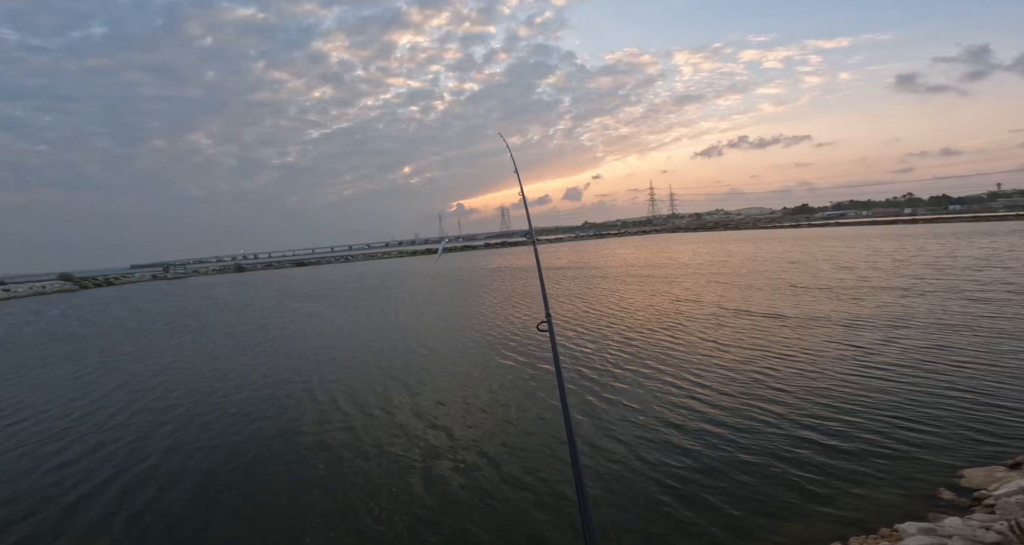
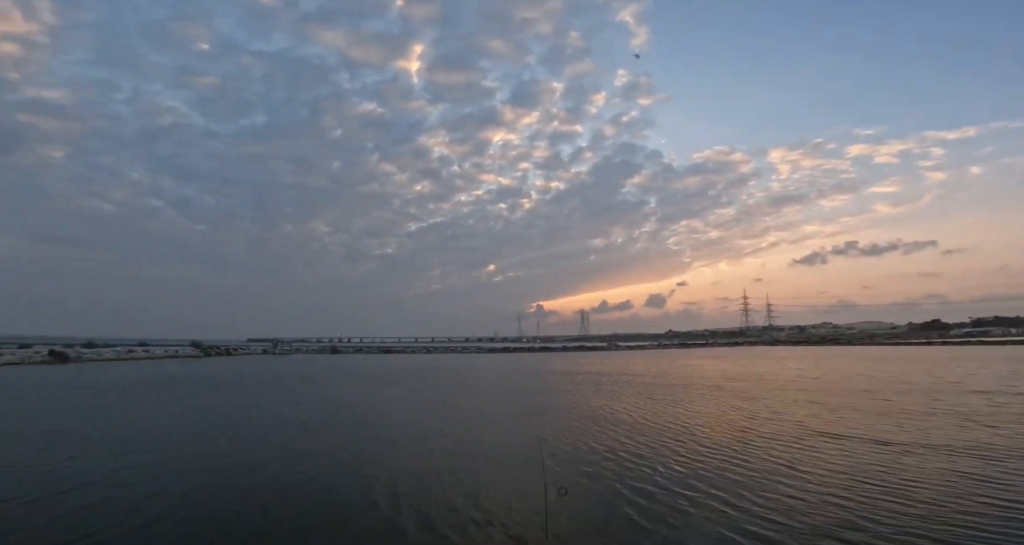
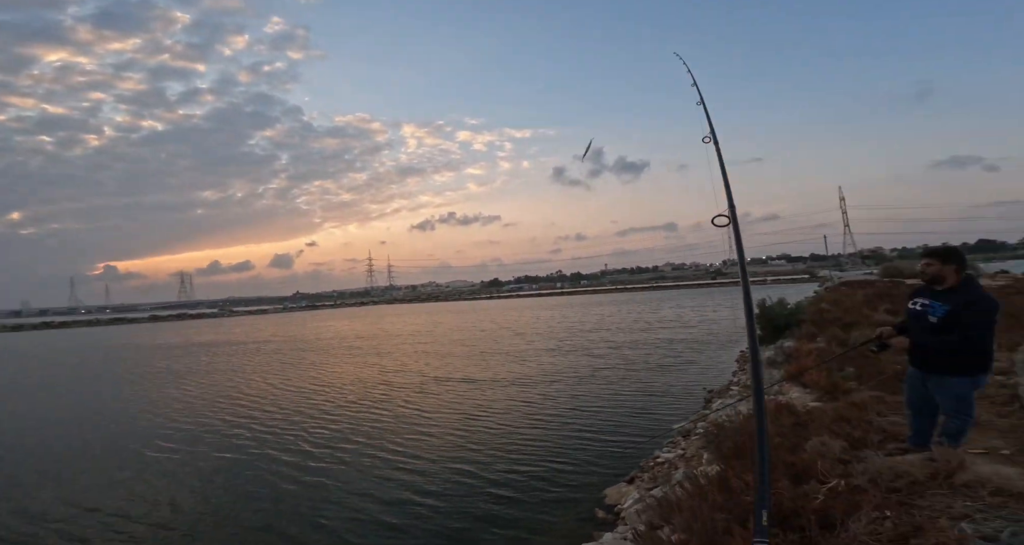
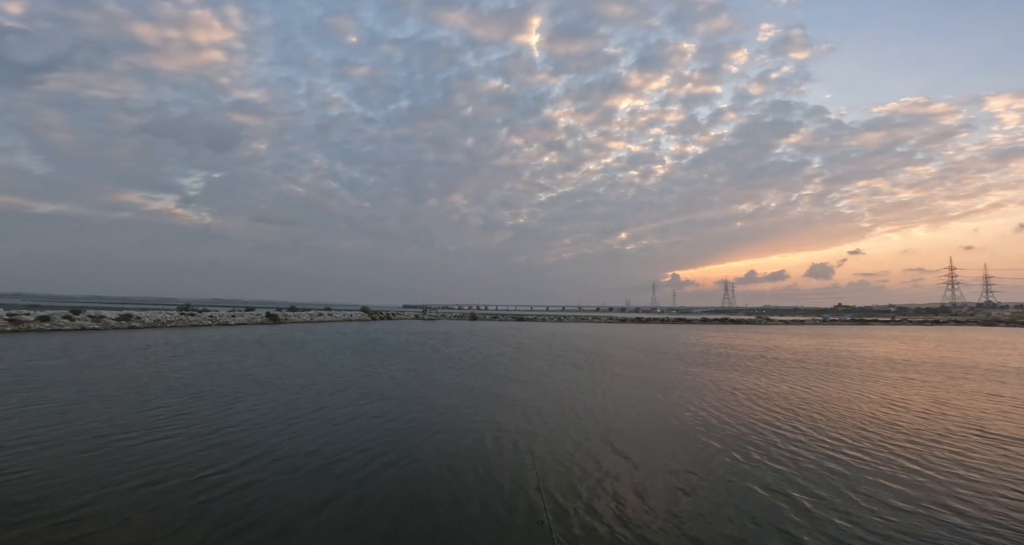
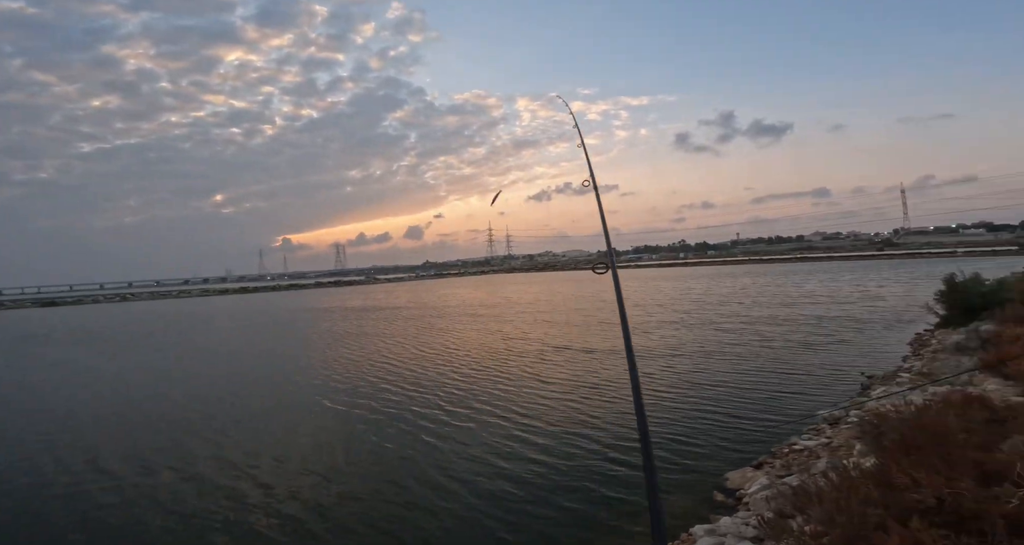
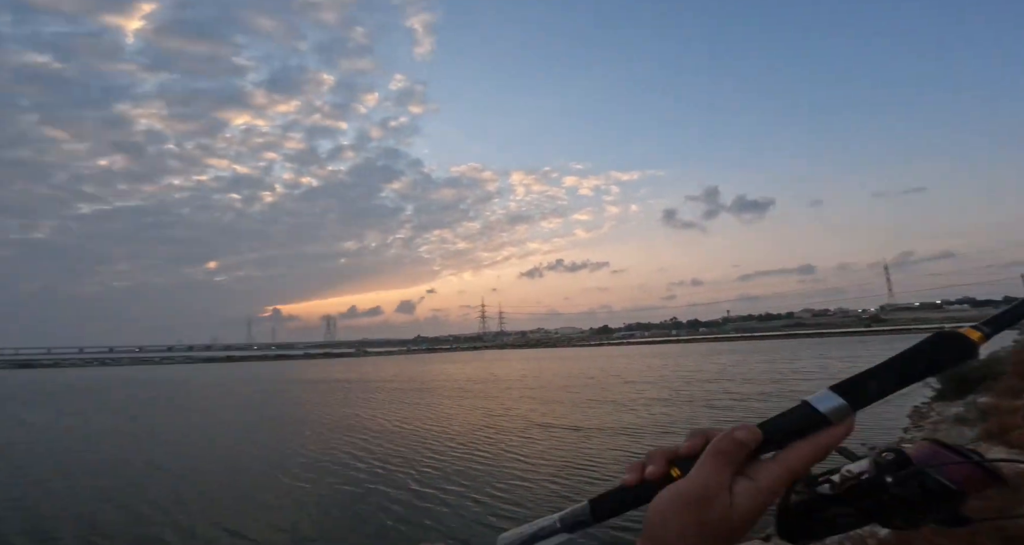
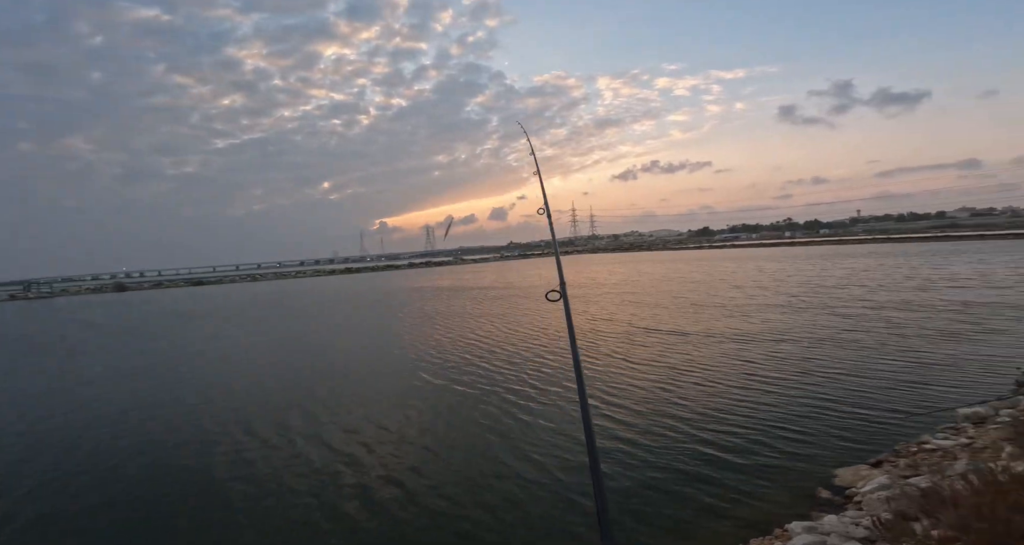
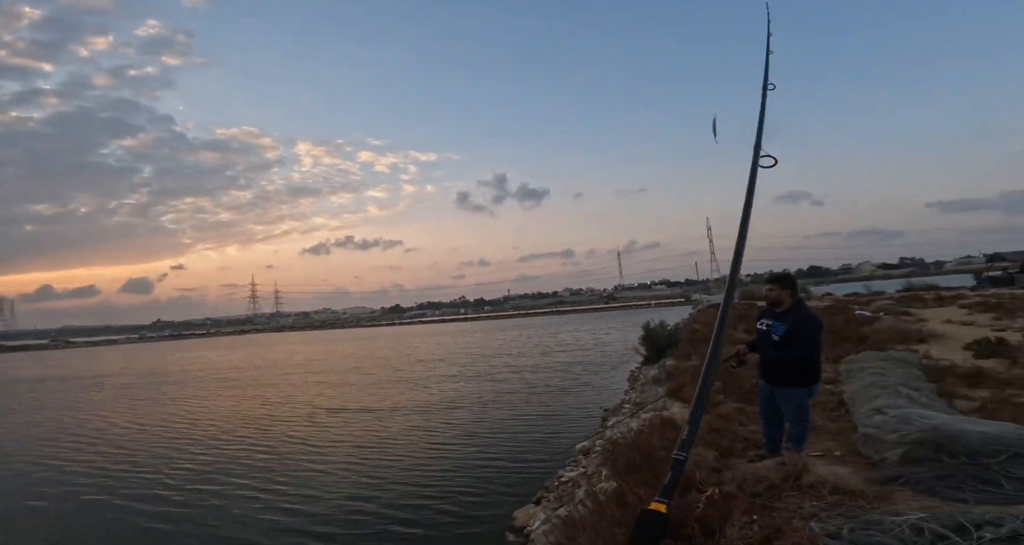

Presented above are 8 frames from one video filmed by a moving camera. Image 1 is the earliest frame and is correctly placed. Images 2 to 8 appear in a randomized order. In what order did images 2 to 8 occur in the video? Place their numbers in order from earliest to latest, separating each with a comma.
7, 5, 3, 8, 6, 2, 4
